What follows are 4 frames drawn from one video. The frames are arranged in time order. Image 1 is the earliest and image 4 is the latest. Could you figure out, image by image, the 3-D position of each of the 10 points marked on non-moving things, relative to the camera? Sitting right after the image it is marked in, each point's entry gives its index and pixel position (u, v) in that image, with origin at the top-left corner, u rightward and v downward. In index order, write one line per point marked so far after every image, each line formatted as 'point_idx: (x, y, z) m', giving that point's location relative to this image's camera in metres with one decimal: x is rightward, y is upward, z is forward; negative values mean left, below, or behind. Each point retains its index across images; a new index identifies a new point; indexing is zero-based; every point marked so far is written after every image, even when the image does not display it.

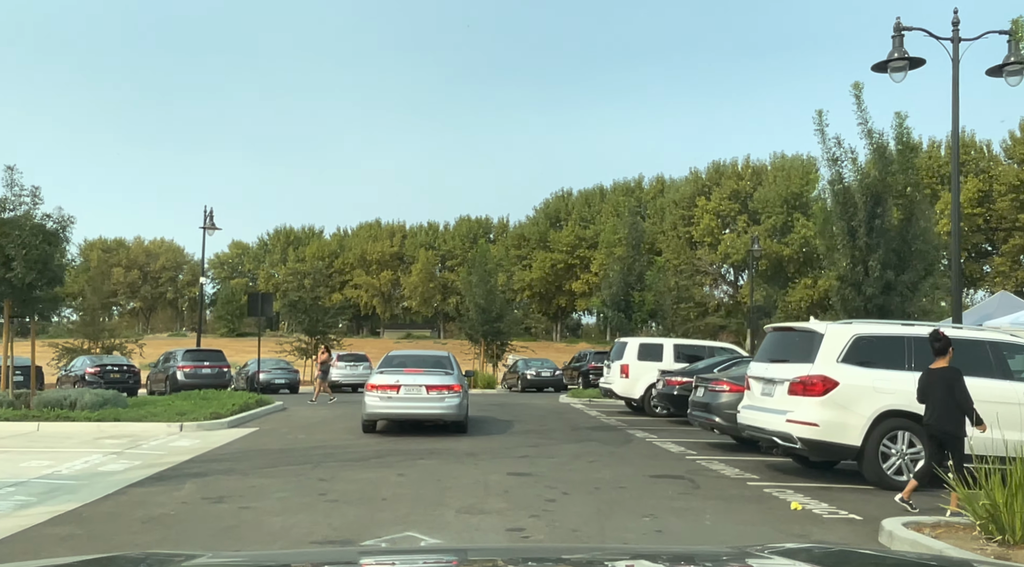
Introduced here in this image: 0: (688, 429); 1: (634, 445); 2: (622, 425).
0: (+3.2, -2.6, +16.7) m
1: (+1.9, -2.5, +14.4) m
2: (+2.3, -2.9, +18.8) m
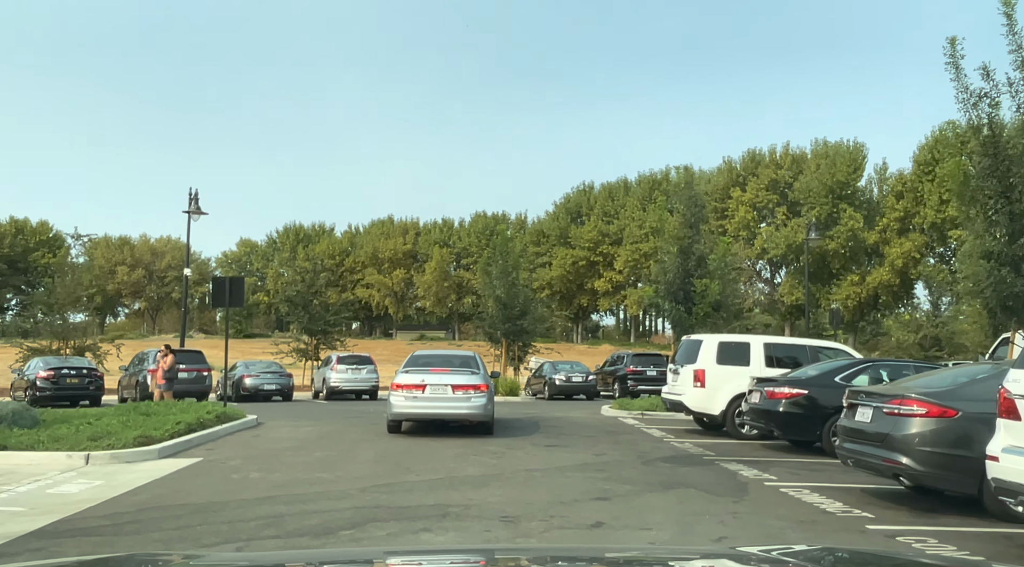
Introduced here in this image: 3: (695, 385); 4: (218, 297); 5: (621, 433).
0: (+3.8, -2.3, +11.6) m
1: (+2.5, -2.1, +9.3) m
2: (+2.9, -2.5, +13.7) m
3: (+3.2, -1.7, +16.0) m
4: (-5.9, -0.3, +18.5) m
5: (+2.0, -2.7, +16.5) m
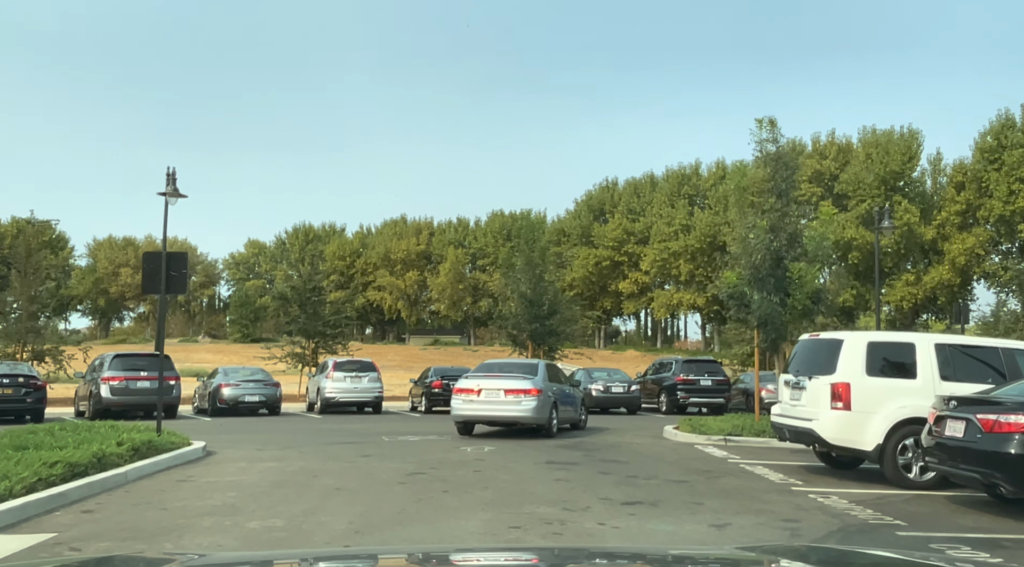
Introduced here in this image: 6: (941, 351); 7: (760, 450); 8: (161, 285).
0: (+4.3, -1.9, +6.4) m
1: (+3.0, -1.8, +4.1) m
2: (+3.5, -2.2, +8.6) m
3: (+3.8, -1.4, +10.9) m
4: (-5.2, 0.0, +13.5) m
5: (+2.6, -2.3, +11.4) m
6: (+5.0, -0.8, +10.8) m
7: (+3.9, -2.6, +14.5) m
8: (-5.1, 0.0, +13.7) m
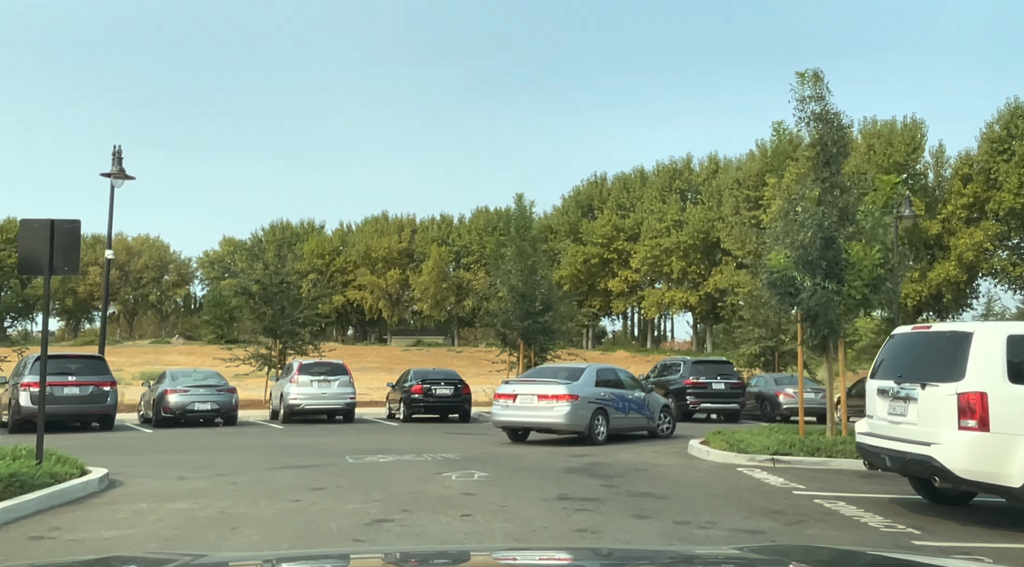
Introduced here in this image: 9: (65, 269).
0: (+4.4, -1.7, +3.4) m
1: (+3.1, -1.5, +1.1) m
2: (+3.5, -1.9, +5.5) m
3: (+3.8, -1.2, +7.8) m
4: (-5.3, +0.3, +10.3) m
5: (+2.6, -2.1, +8.3) m
6: (+5.0, -0.5, +7.8) m
7: (+3.9, -2.3, +11.4) m
8: (-5.2, +0.2, +10.4) m
9: (-5.0, +0.2, +10.3) m
